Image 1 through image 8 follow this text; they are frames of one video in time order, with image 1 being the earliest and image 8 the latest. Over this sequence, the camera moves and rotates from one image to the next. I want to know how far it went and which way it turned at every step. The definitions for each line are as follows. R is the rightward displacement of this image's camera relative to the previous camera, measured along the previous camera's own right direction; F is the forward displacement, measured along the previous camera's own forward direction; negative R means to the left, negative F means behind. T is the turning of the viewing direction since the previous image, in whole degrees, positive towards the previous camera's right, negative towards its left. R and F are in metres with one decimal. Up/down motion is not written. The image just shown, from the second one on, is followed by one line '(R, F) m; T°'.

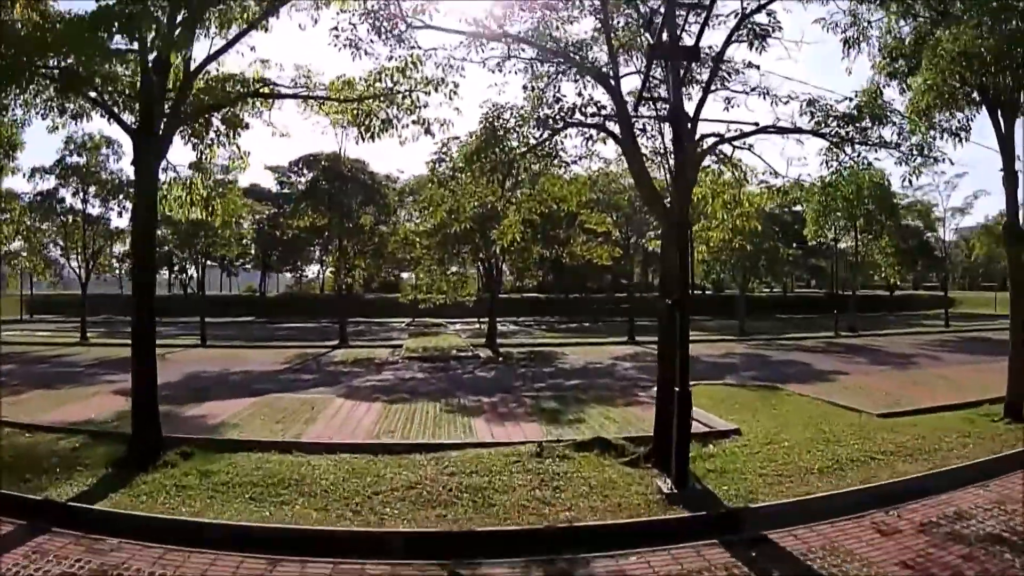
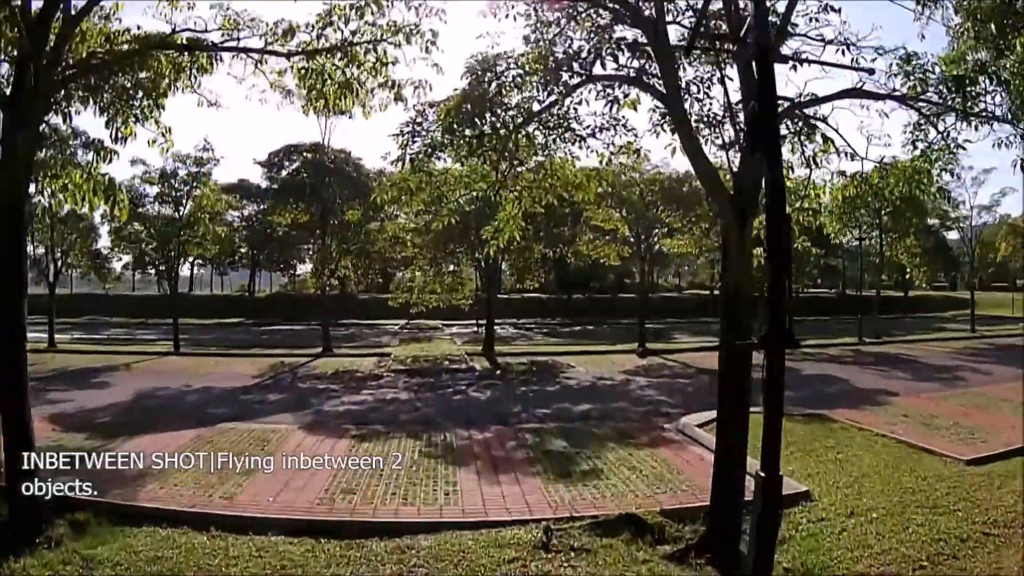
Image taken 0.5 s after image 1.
(0.0, +1.7) m; 0°
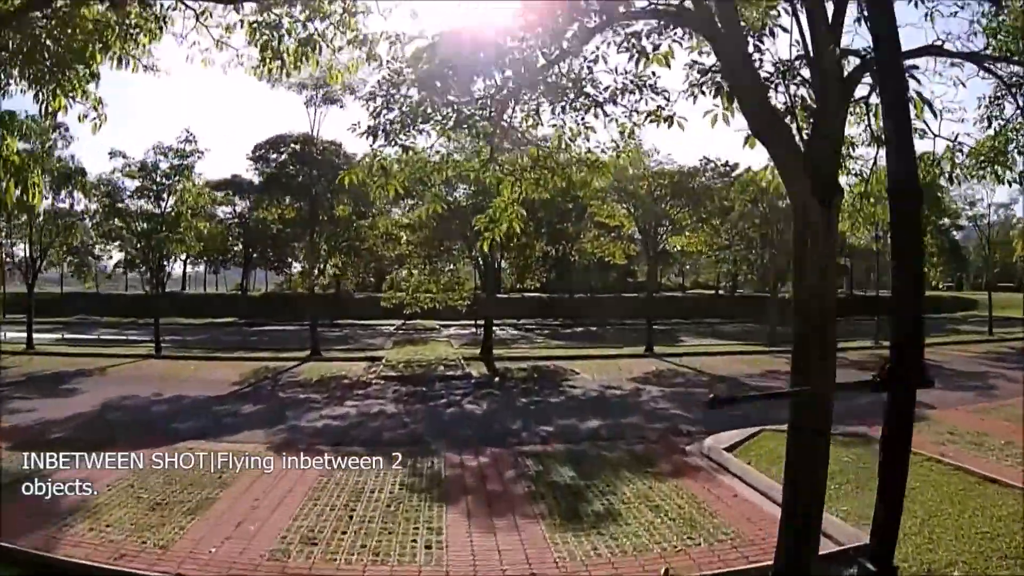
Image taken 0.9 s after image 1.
(0.0, +1.1) m; 0°
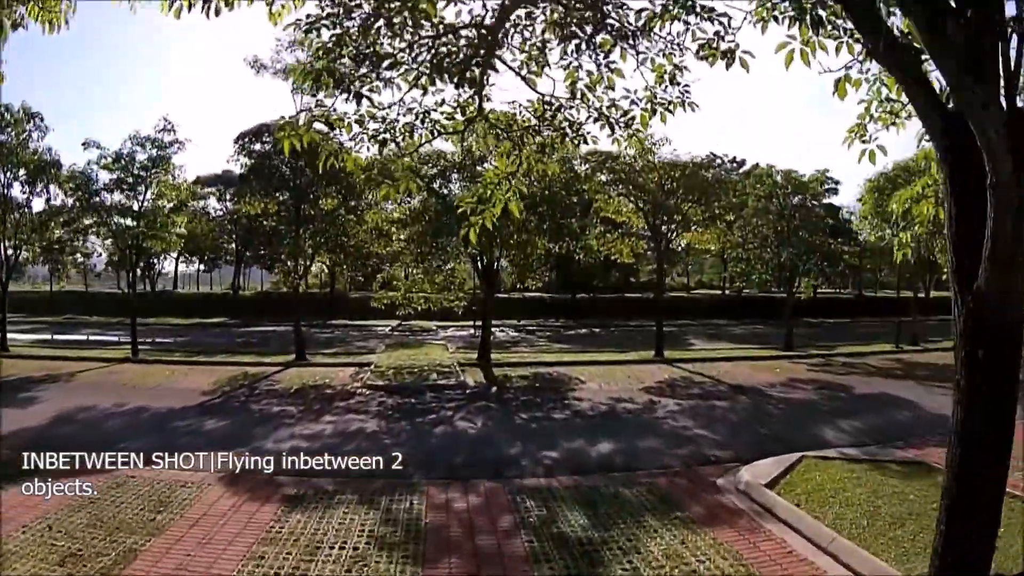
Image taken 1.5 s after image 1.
(0.0, +1.2) m; 0°
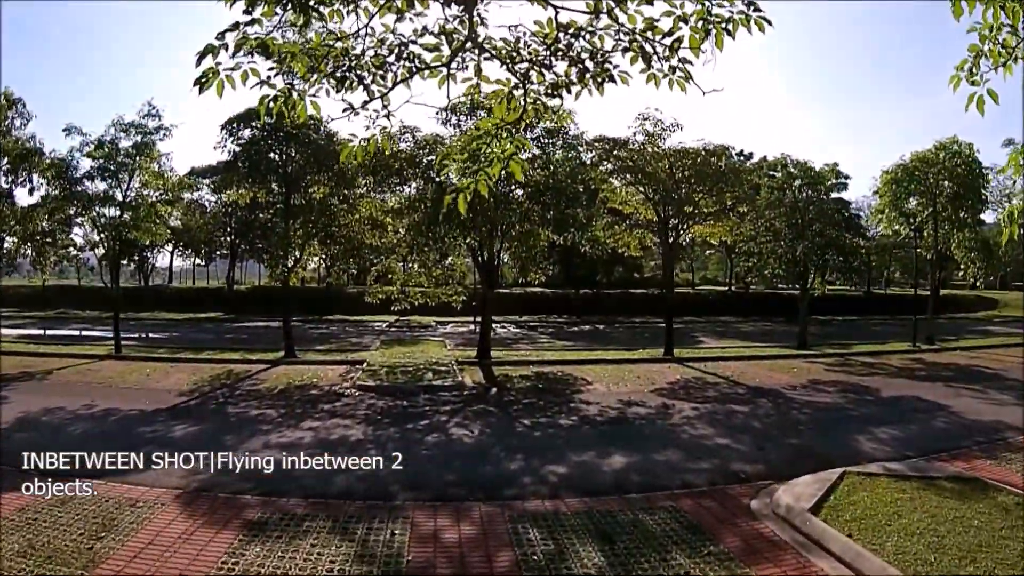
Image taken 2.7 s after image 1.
(0.0, +0.8) m; 0°
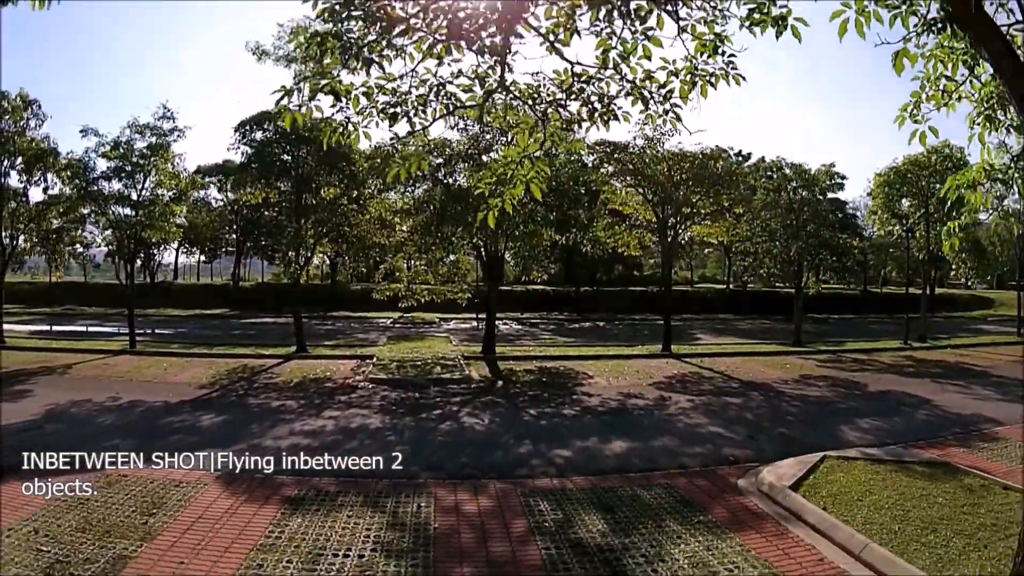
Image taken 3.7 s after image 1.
(-0.1, -0.5) m; 0°
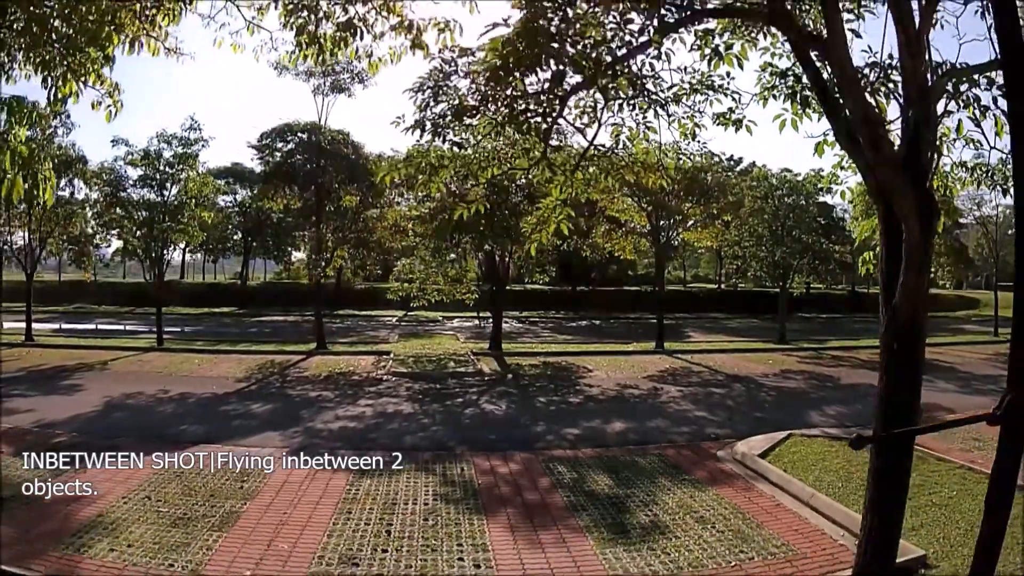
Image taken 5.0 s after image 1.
(-0.3, -1.3) m; +1°
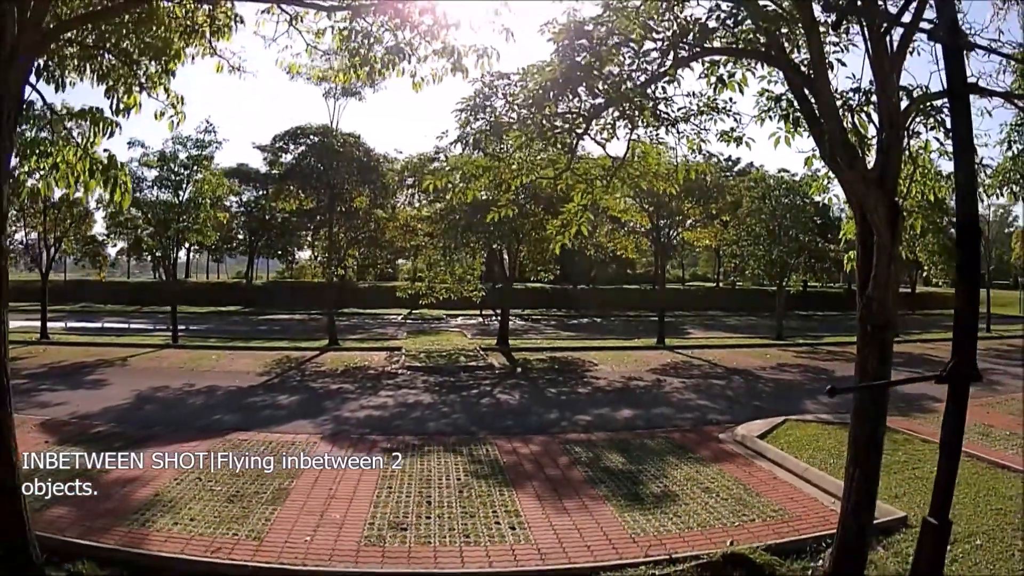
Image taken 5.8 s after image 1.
(-0.2, -0.6) m; 0°
